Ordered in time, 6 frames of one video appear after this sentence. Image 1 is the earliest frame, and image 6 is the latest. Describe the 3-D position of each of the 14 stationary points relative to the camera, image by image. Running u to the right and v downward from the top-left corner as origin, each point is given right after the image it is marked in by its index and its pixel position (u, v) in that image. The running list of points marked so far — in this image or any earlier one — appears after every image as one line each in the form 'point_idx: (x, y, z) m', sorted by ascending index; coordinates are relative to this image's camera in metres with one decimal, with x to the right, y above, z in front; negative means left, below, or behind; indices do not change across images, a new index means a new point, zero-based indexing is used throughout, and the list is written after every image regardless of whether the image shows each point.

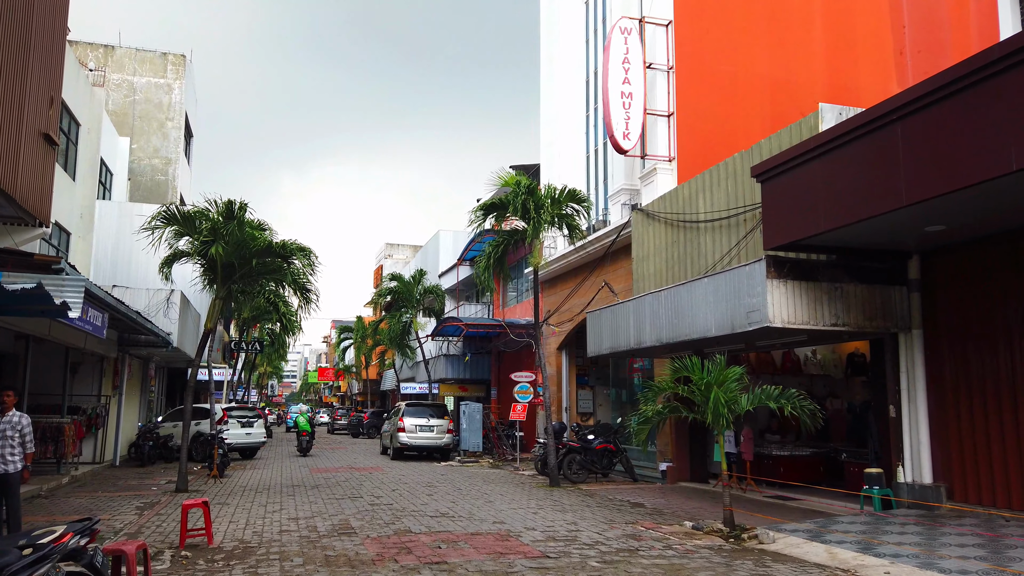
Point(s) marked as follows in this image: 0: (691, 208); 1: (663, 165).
0: (+3.1, +1.4, +13.6) m
1: (+3.3, +2.7, +16.8) m
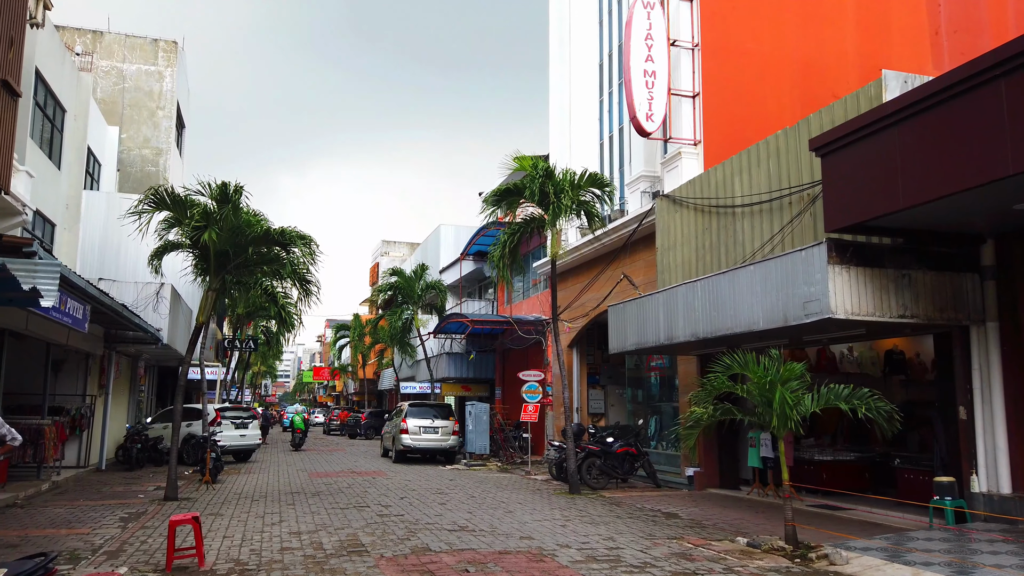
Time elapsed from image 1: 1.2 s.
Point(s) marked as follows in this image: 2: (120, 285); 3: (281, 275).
0: (+3.5, +1.6, +12.5) m
1: (+3.6, +2.8, +15.7) m
2: (-9.9, +0.1, +19.6) m
3: (-4.1, +0.2, +13.7) m
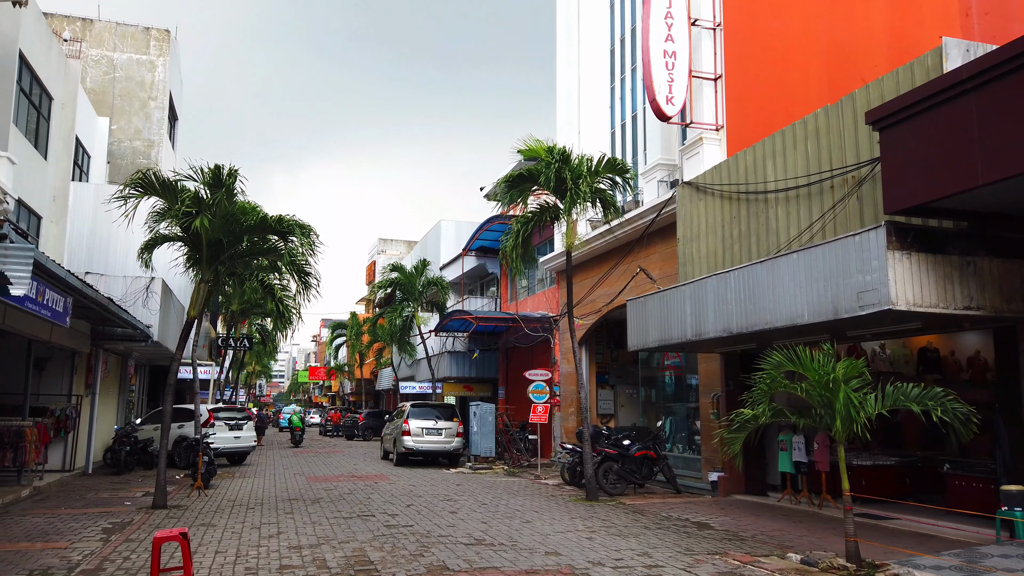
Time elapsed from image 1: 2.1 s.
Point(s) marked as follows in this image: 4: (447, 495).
0: (+3.7, +1.7, +11.7) m
1: (+3.8, +3.0, +14.9) m
2: (-9.7, +0.2, +18.7) m
3: (-3.9, +0.4, +12.8) m
4: (-1.1, -3.5, +13.2) m
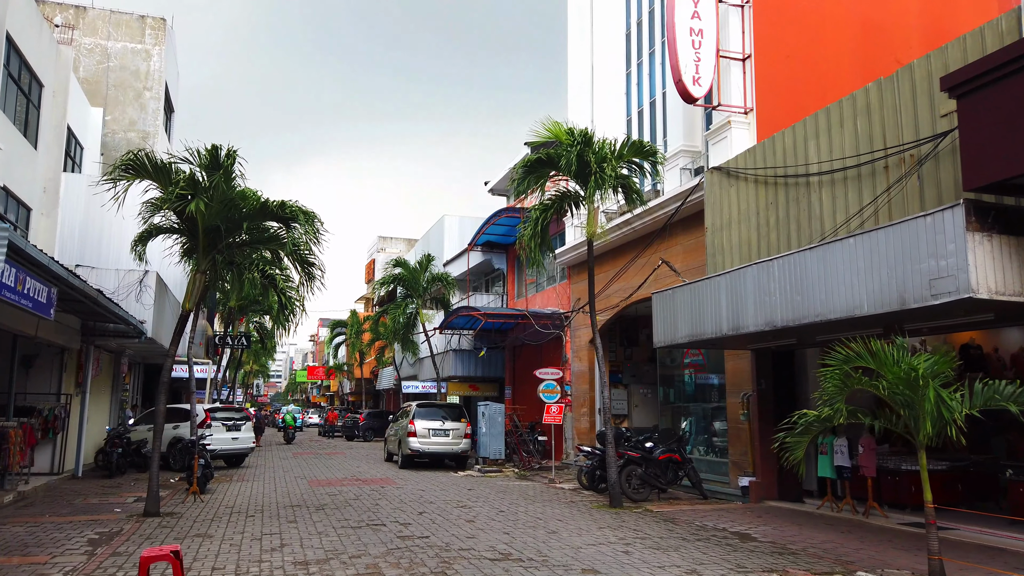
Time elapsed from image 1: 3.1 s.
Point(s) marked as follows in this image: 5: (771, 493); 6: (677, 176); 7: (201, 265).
0: (+4.0, +1.8, +10.8) m
1: (+4.1, +3.1, +14.0) m
2: (-9.5, +0.4, +17.8) m
3: (-3.6, +0.5, +11.9) m
4: (-0.8, -3.4, +12.3) m
5: (+4.2, -3.3, +12.5) m
6: (+3.3, +2.2, +15.3) m
7: (-4.6, +0.3, +11.5) m
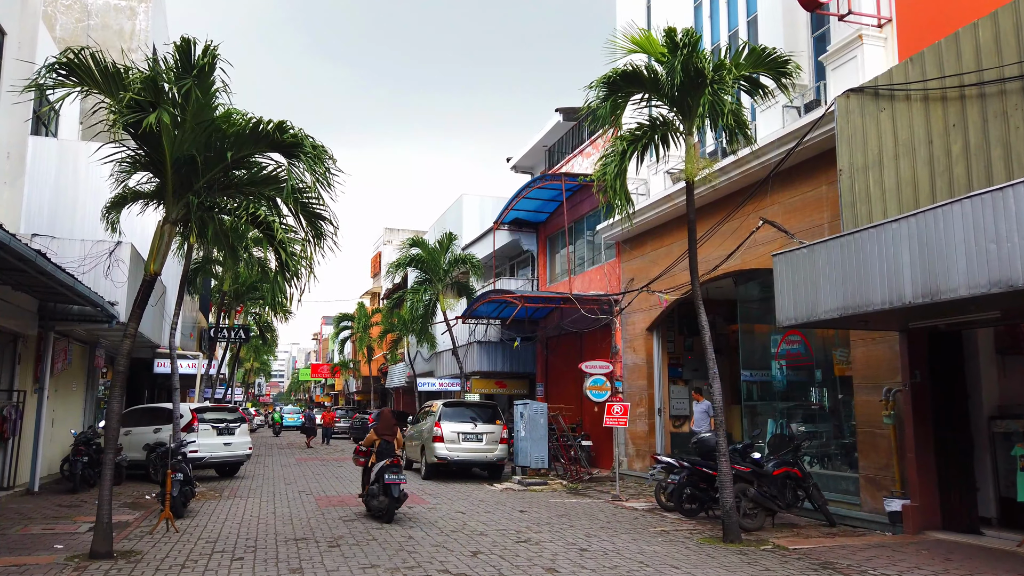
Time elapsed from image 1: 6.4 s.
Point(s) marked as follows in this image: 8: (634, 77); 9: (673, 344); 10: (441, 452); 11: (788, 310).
0: (+4.9, +2.3, +7.7) m
1: (+5.0, +3.6, +10.9) m
2: (-8.5, +0.9, +14.7) m
3: (-2.7, +1.0, +8.8) m
4: (+0.1, -2.9, +9.2) m
5: (+5.1, -2.8, +9.4) m
6: (+4.2, +2.7, +12.2) m
7: (-3.7, +0.8, +8.4) m
8: (+1.5, +2.5, +9.3) m
9: (+3.6, -1.2, +16.9) m
10: (-1.5, -3.4, +16.1) m
11: (+3.3, -0.2, +9.2) m
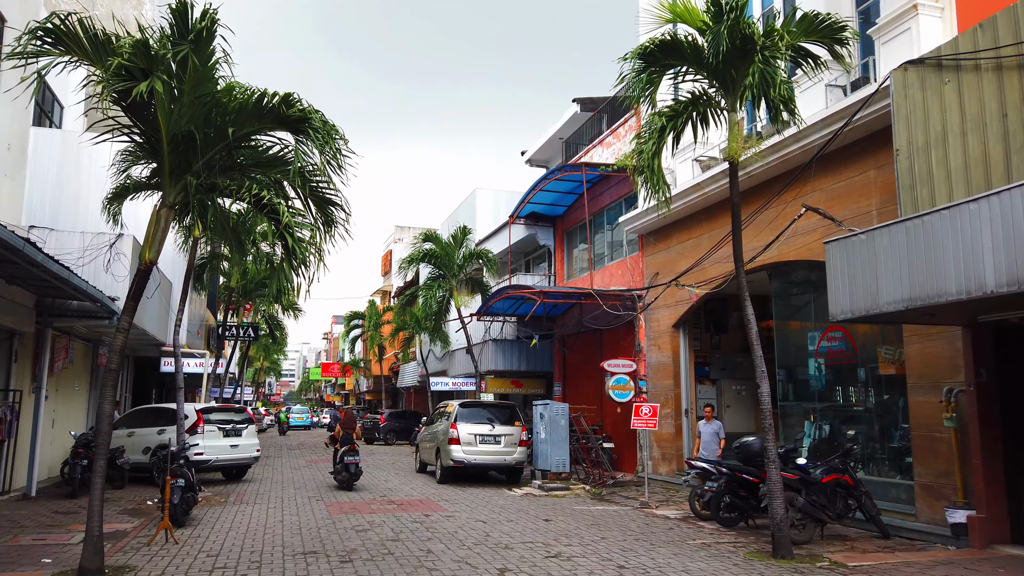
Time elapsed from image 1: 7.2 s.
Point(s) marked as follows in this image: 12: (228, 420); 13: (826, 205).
0: (+5.2, +2.4, +6.9) m
1: (+5.3, +3.7, +10.1) m
2: (-8.2, +1.0, +14.0) m
3: (-2.4, +1.1, +8.1) m
4: (+0.4, -2.8, +8.4) m
5: (+5.4, -2.7, +8.5) m
6: (+4.5, +2.8, +11.4) m
7: (-3.4, +0.9, +7.7) m
8: (+1.8, +2.6, +8.5) m
9: (+4.0, -1.1, +16.0) m
10: (-1.1, -3.3, +15.4) m
11: (+3.6, -0.1, +8.4) m
12: (-5.7, -2.6, +15.4) m
13: (+4.3, +1.2, +11.1) m
